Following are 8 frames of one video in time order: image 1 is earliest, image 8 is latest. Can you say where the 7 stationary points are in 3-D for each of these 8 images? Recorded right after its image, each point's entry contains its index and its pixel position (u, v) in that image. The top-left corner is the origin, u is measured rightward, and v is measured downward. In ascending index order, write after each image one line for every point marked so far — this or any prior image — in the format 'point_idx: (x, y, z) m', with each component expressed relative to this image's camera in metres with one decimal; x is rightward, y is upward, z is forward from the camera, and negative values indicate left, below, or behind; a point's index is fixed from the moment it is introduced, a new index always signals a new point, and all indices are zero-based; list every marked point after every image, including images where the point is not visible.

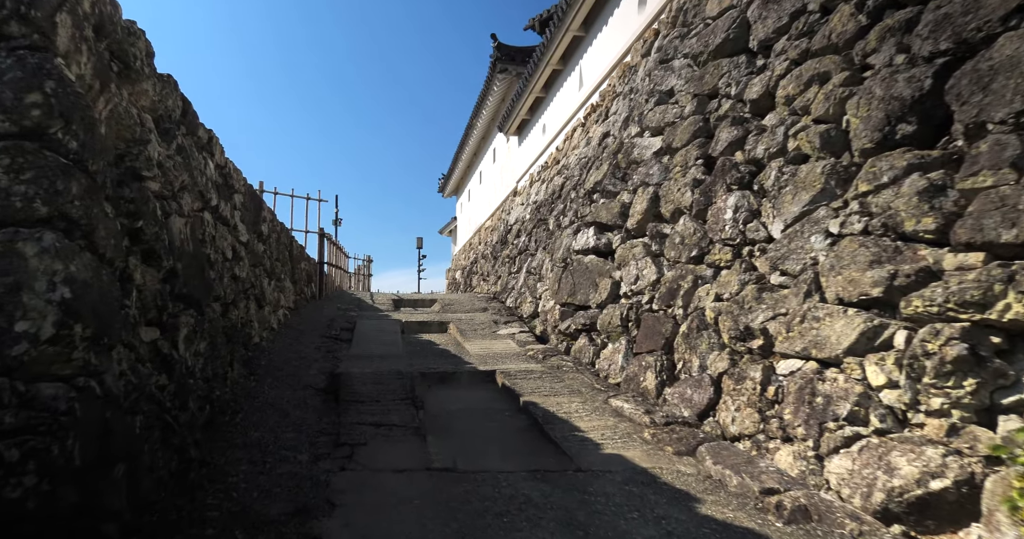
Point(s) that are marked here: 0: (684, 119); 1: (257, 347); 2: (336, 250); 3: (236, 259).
0: (+2.0, +1.8, +5.8) m
1: (-2.5, -0.8, +4.7) m
2: (-4.1, +0.4, +11.5) m
3: (-2.5, +0.1, +4.5) m
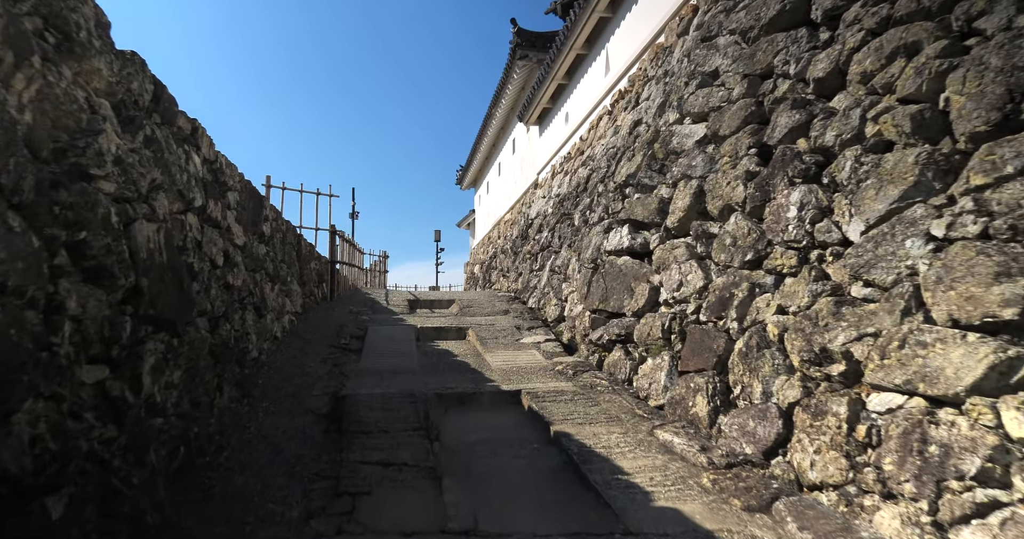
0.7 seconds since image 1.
0: (+2.3, +1.7, +5.1) m
1: (-2.2, -0.8, +4.2) m
2: (-3.7, +0.5, +11.1) m
3: (-2.3, 0.0, +4.0) m
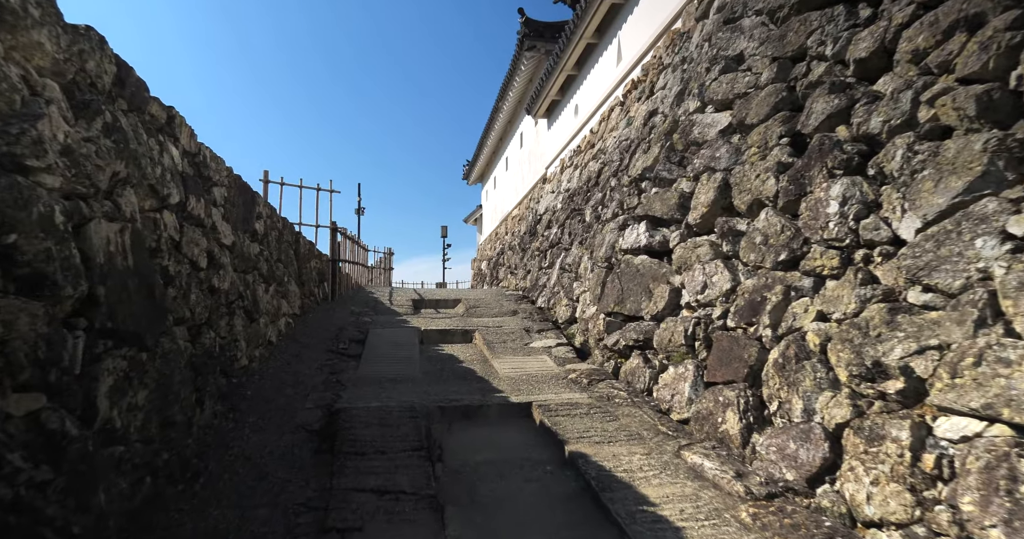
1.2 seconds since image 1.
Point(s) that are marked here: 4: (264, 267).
0: (+2.4, +1.7, +4.7) m
1: (-2.2, -0.9, +3.9) m
2: (-3.5, +0.5, +10.8) m
3: (-2.2, 0.0, +3.7) m
4: (-2.6, 0.0, +5.1) m
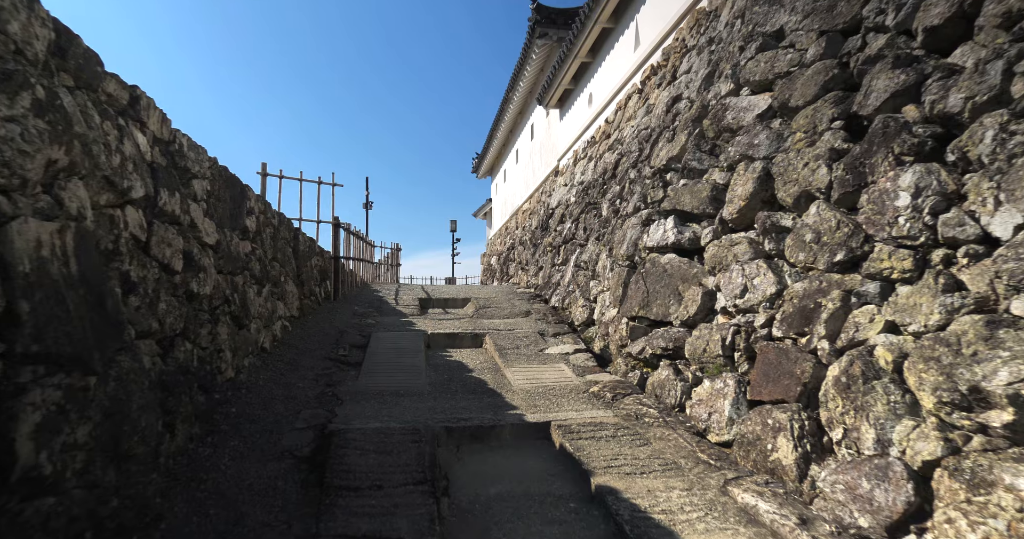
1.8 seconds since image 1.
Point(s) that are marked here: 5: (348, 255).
0: (+2.5, +1.7, +4.2) m
1: (-2.0, -0.9, +3.5) m
2: (-3.2, +0.6, +10.4) m
3: (-2.1, 0.0, +3.3) m
4: (-2.4, 0.0, +4.7) m
5: (-3.0, +0.3, +9.0) m
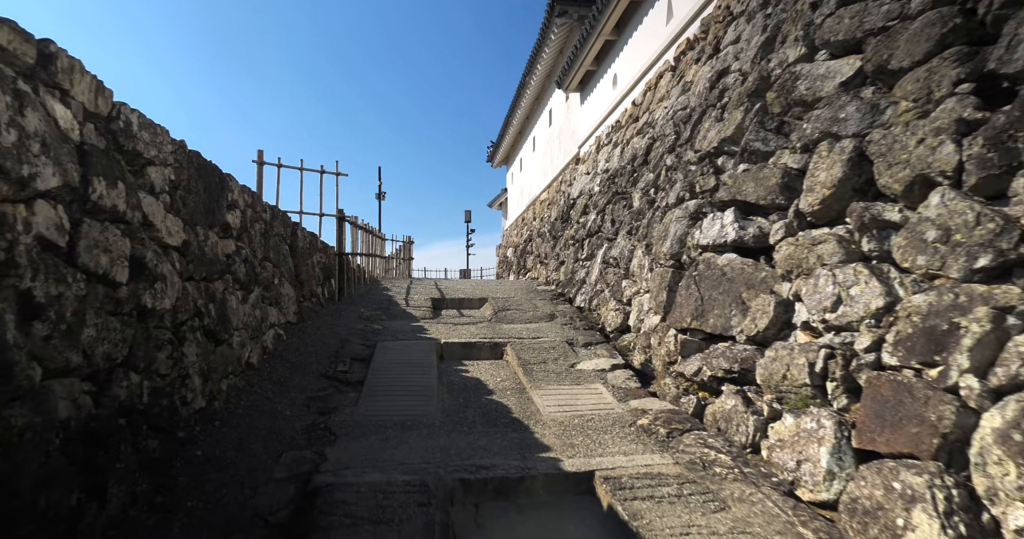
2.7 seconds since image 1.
0: (+2.7, +1.7, +3.3) m
1: (-1.9, -0.9, +2.8) m
2: (-2.9, +0.7, +9.7) m
3: (-2.0, -0.1, +2.6) m
4: (-2.2, 0.0, +4.0) m
5: (-2.7, +0.3, +8.3) m
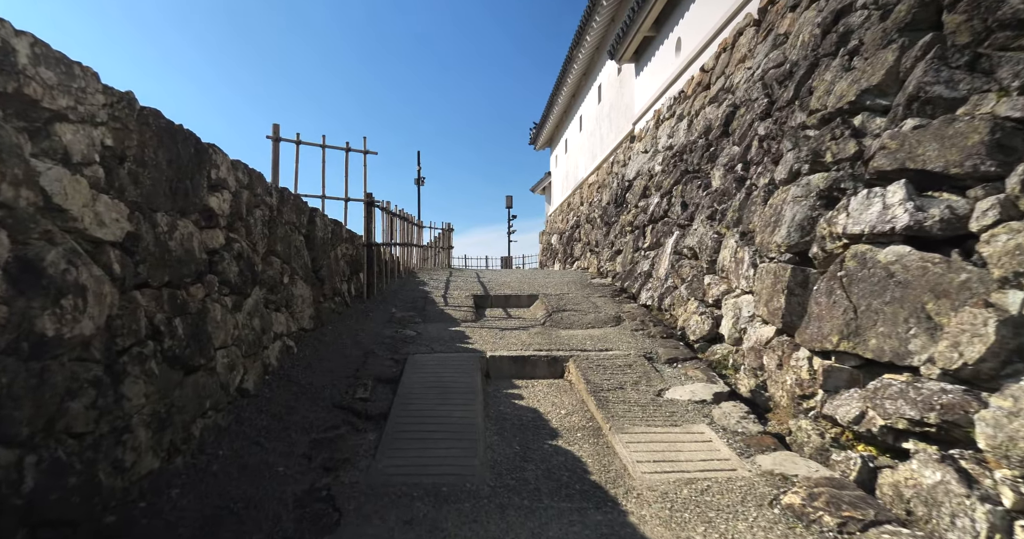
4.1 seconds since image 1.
0: (+3.1, +1.7, +2.0) m
1: (-1.5, -0.9, +1.9) m
2: (-2.0, +0.8, +8.8) m
3: (-1.6, -0.1, +1.7) m
4: (-1.8, 0.0, +3.1) m
5: (-1.9, +0.4, +7.5) m
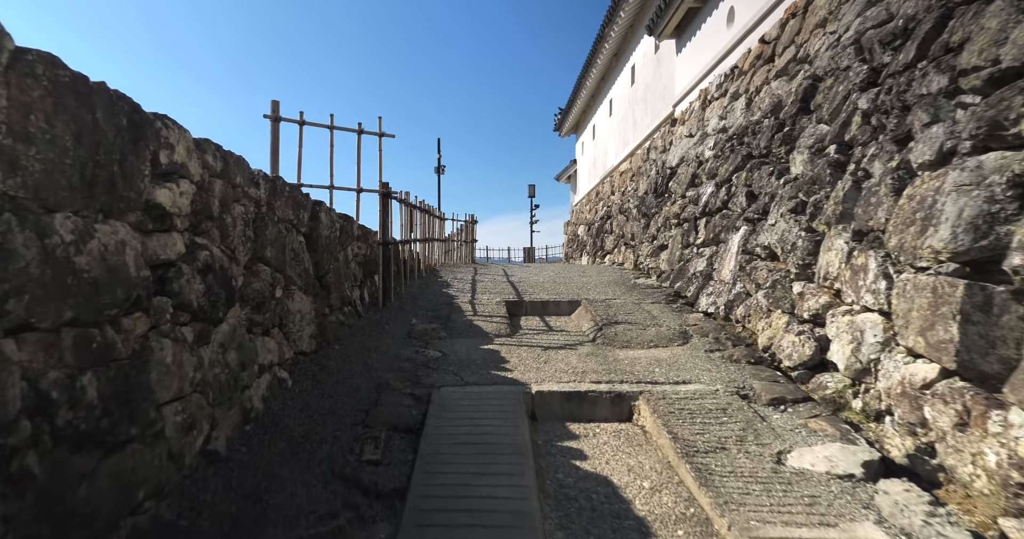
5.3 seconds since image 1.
0: (+3.3, +1.6, +0.9) m
1: (-1.2, -1.1, +1.1) m
2: (-1.4, +0.9, +8.0) m
3: (-1.4, -0.2, +0.8) m
4: (-1.5, -0.1, +2.2) m
5: (-1.4, +0.4, +6.6) m
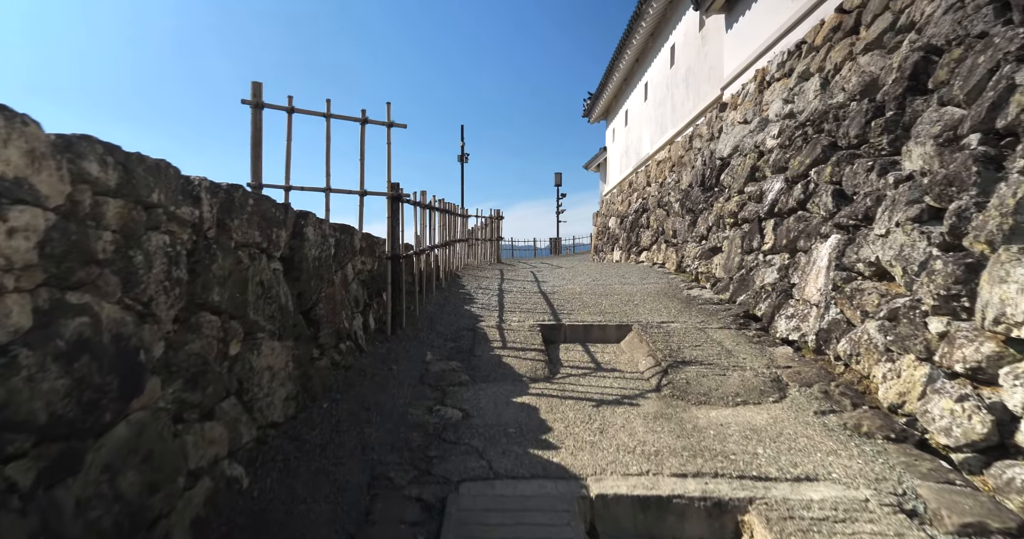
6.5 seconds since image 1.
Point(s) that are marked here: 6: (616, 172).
0: (+3.5, +1.3, -0.3) m
1: (-1.1, -1.3, +0.1) m
2: (-0.9, +0.7, +7.0) m
3: (-1.3, -0.5, -0.1) m
4: (-1.3, -0.3, +1.3) m
5: (-1.0, +0.3, +5.6) m
6: (+4.0, +3.6, +18.4) m
